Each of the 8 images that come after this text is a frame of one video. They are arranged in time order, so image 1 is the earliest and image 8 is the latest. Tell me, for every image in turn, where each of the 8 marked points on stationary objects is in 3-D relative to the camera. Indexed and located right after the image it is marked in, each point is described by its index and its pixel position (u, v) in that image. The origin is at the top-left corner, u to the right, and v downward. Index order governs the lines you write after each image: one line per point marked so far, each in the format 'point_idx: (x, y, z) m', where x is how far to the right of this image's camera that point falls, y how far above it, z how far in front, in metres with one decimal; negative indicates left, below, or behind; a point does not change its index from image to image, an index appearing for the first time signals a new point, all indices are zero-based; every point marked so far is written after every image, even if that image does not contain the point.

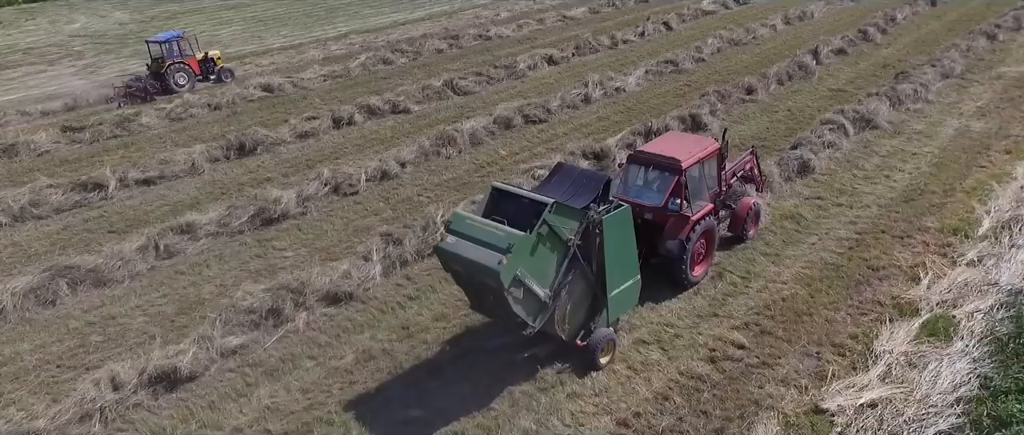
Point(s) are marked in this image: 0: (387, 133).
0: (-2.4, +1.6, +13.8) m
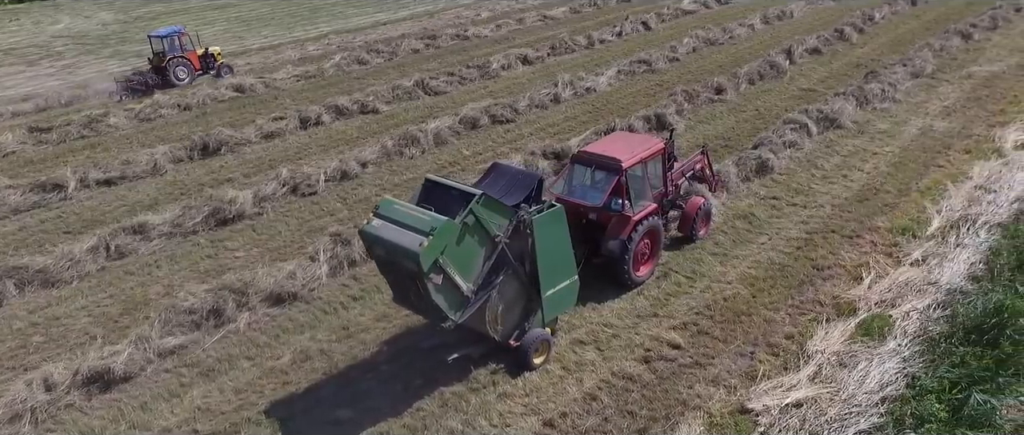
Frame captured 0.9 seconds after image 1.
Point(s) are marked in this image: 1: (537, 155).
0: (-3.0, +1.6, +13.8) m
1: (+0.4, +1.0, +12.2) m
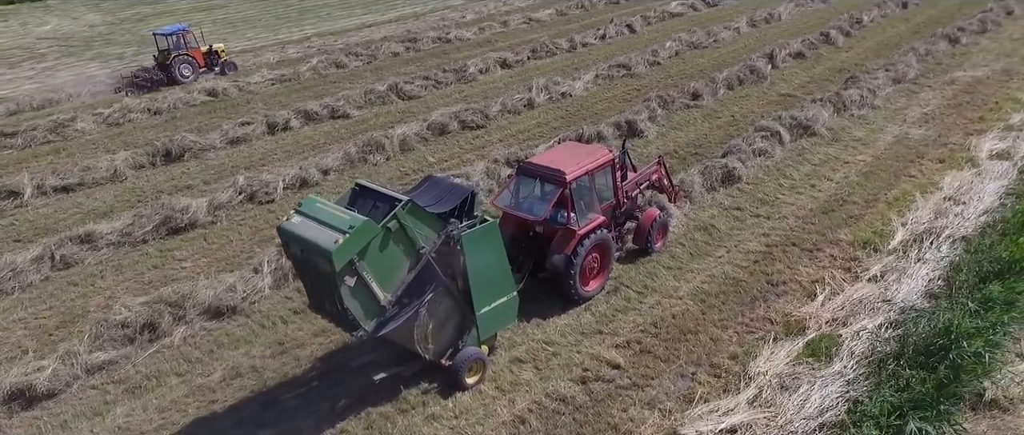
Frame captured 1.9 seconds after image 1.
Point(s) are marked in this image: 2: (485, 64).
0: (-3.6, +1.5, +13.6) m
1: (-0.2, +0.9, +12.0) m
2: (-0.6, +3.7, +17.4) m
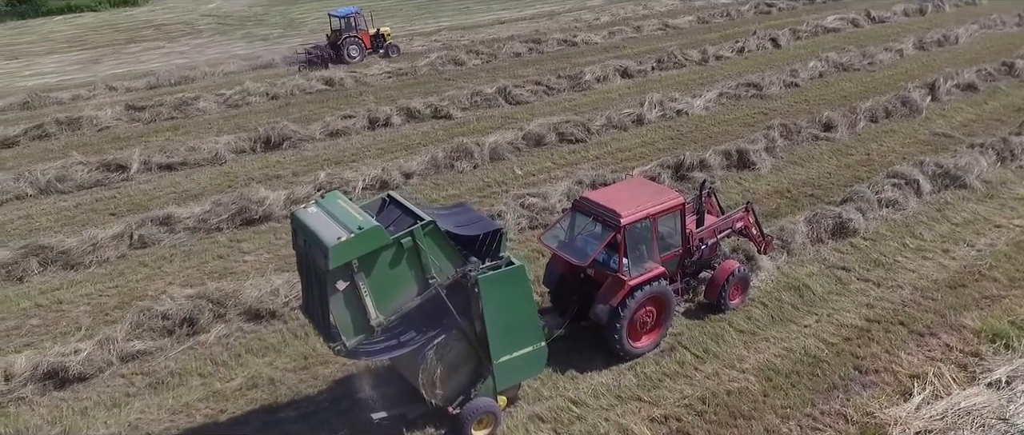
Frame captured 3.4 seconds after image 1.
0: (-1.8, +1.4, +13.4) m
1: (+1.1, +0.5, +11.1) m
2: (+2.1, +3.4, +16.5) m
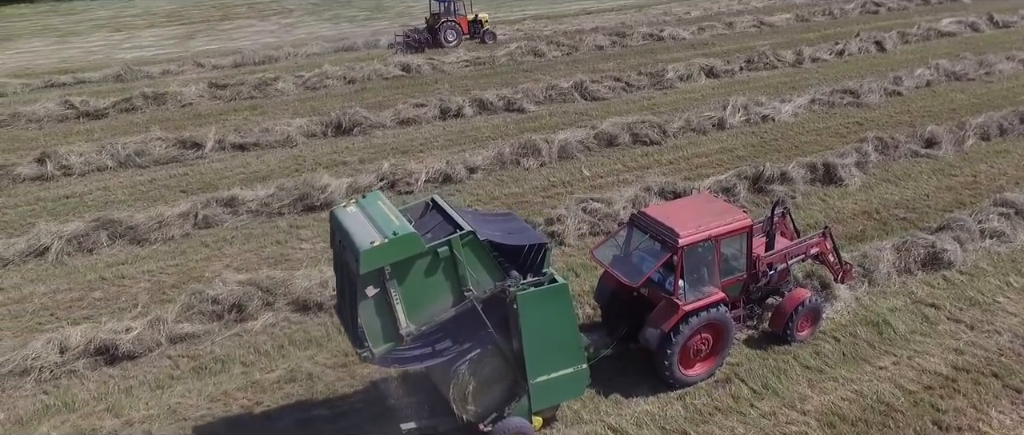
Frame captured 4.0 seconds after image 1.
0: (-0.5, +1.6, +13.1) m
1: (+2.1, +0.4, +10.6) m
2: (+3.8, +3.2, +15.8) m
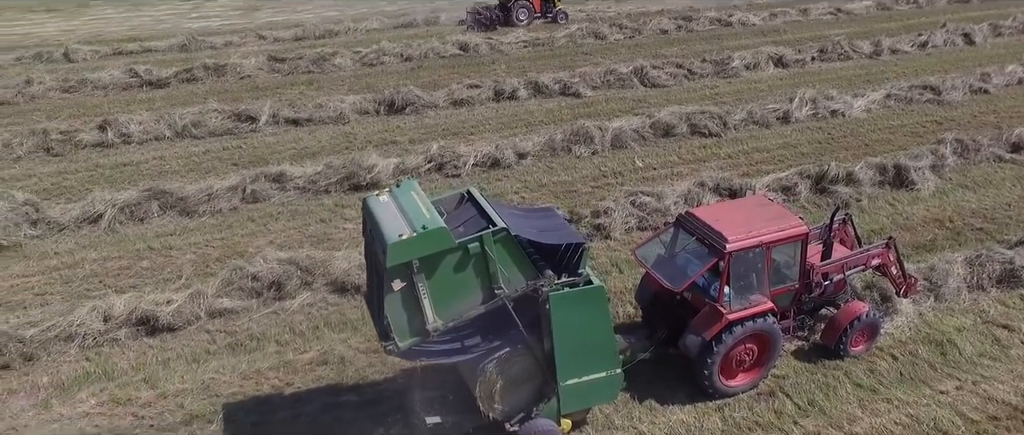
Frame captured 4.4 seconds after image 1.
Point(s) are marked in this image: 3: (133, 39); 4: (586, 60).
0: (+0.4, +1.8, +12.8) m
1: (+2.7, +0.4, +10.1) m
2: (+5.1, +3.3, +15.1) m
3: (-8.9, +4.2, +16.9) m
4: (+1.6, +3.4, +15.7) m
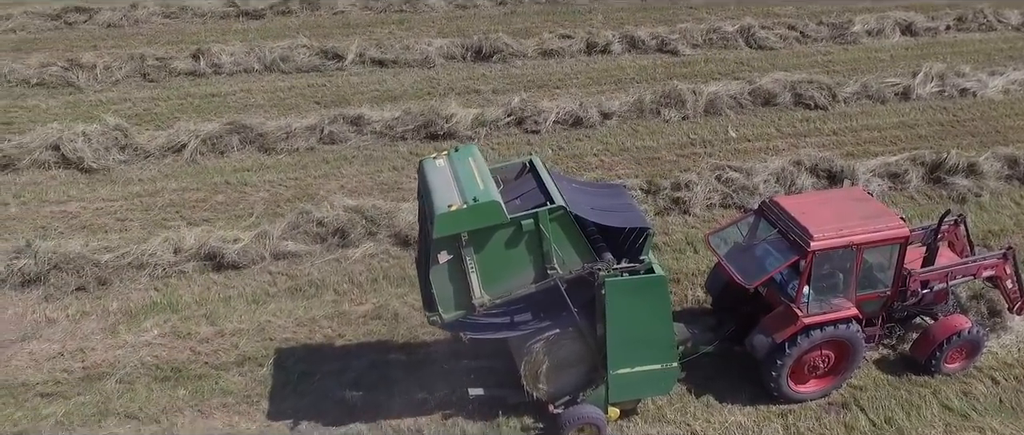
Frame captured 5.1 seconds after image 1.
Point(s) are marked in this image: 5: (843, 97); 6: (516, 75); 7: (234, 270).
0: (+1.9, +2.4, +12.1) m
1: (+3.8, +0.7, +9.3) m
2: (+6.9, +3.7, +13.6) m
3: (-6.5, +5.9, +17.1) m
4: (+3.6, +4.1, +14.7) m
5: (+5.1, +1.9, +11.2) m
6: (+0.1, +2.4, +12.1) m
7: (-3.0, -0.6, +7.8) m
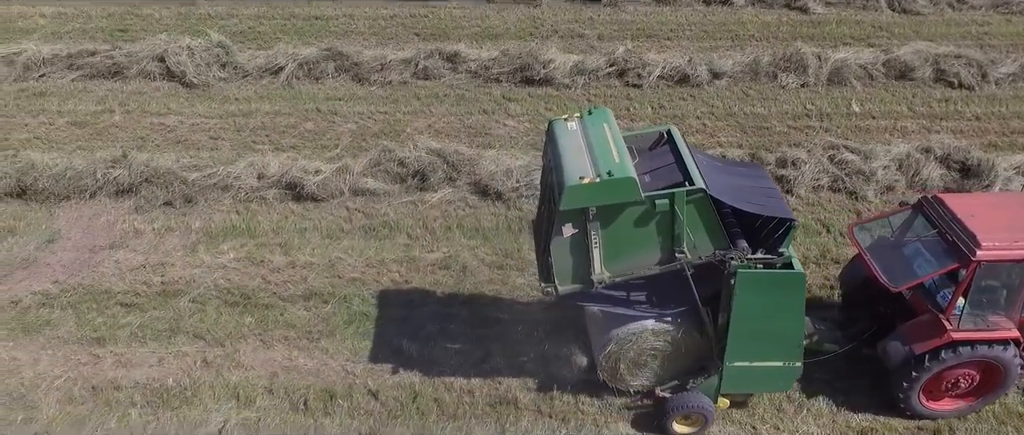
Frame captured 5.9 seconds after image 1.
0: (+3.6, +2.9, +11.2) m
1: (+4.9, +0.7, +8.3) m
2: (+8.9, +3.7, +11.9) m
3: (-3.6, +7.8, +16.9) m
4: (+5.8, +4.6, +13.3) m
5: (+6.6, +1.9, +9.8) m
6: (+1.8, +3.1, +11.4) m
7: (-2.2, +0.2, +7.8) m
